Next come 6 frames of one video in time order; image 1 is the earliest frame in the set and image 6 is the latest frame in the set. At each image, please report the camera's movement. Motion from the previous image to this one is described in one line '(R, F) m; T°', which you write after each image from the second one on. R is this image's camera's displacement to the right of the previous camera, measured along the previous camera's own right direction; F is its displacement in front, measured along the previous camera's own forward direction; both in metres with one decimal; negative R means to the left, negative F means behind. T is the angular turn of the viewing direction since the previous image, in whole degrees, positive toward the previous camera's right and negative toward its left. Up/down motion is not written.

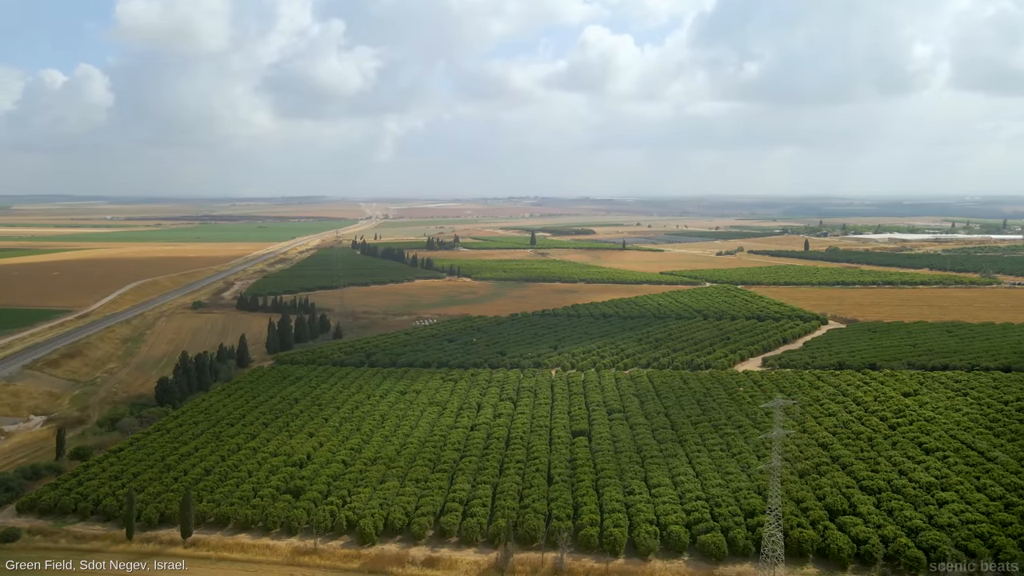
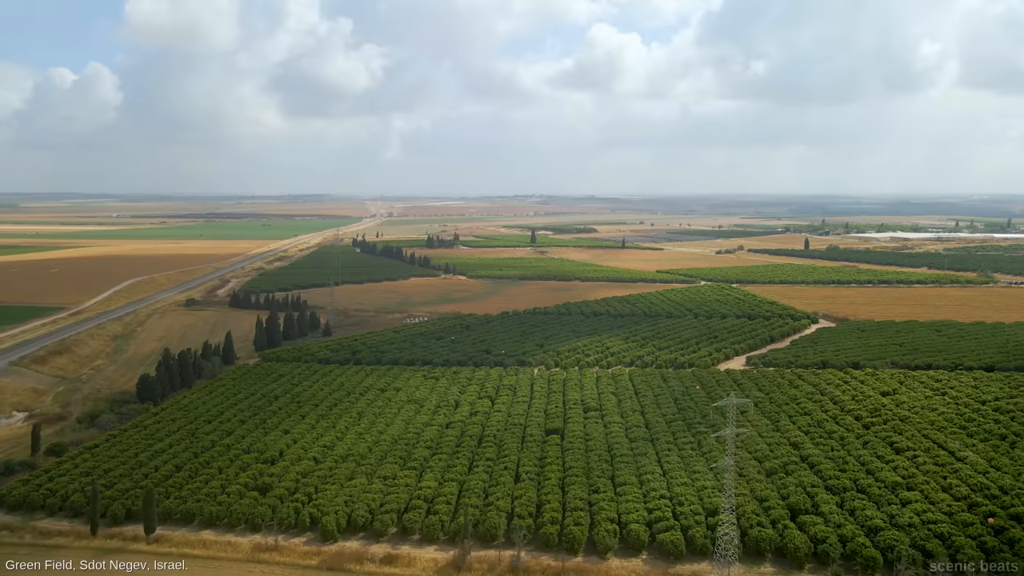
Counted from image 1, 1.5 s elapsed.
(+1.5, 0.0) m; 0°
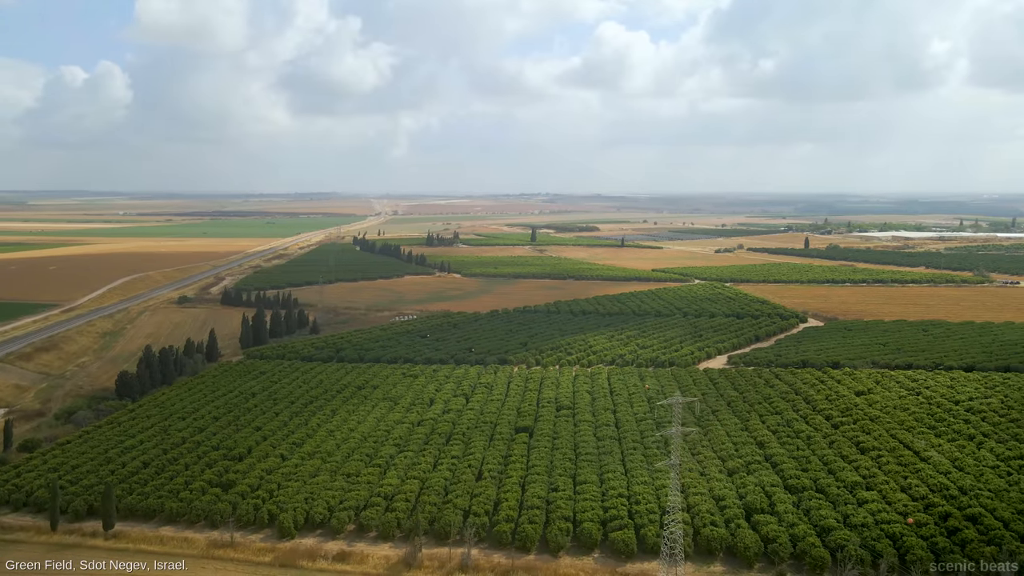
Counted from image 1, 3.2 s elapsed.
(+1.7, 0.0) m; 0°
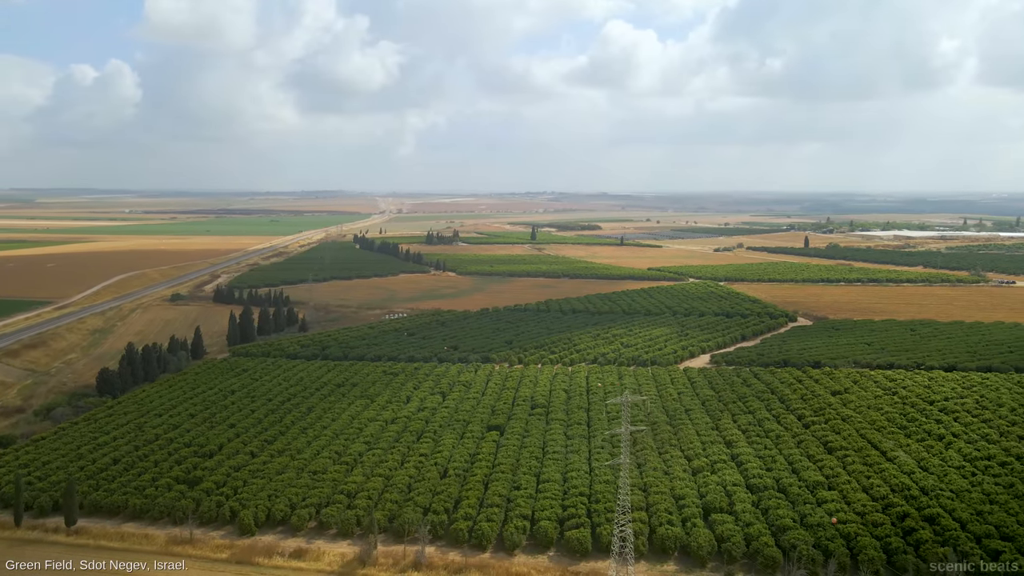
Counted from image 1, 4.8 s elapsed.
(+1.6, 0.0) m; 0°
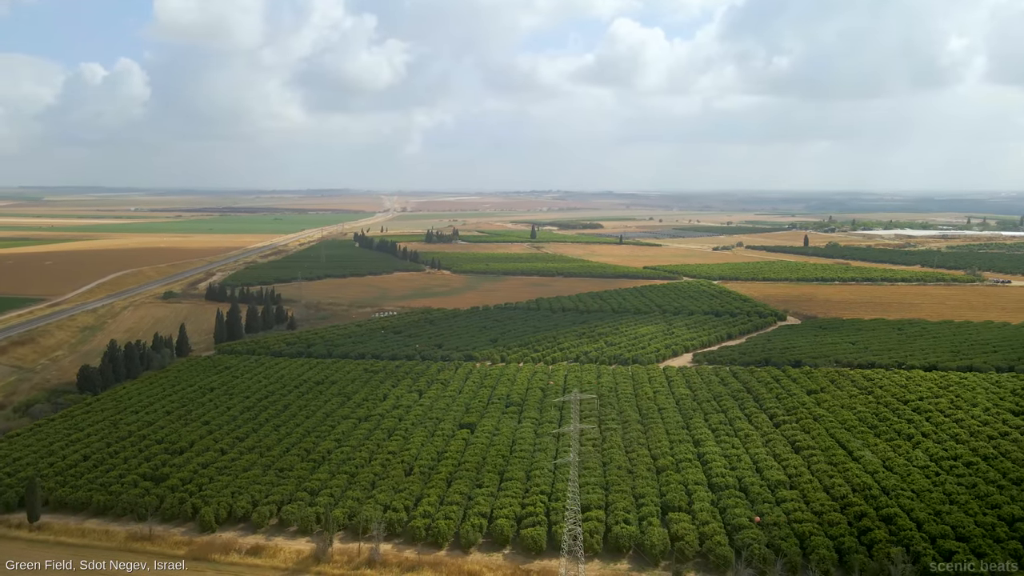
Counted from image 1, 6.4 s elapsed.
(+1.6, 0.0) m; 0°
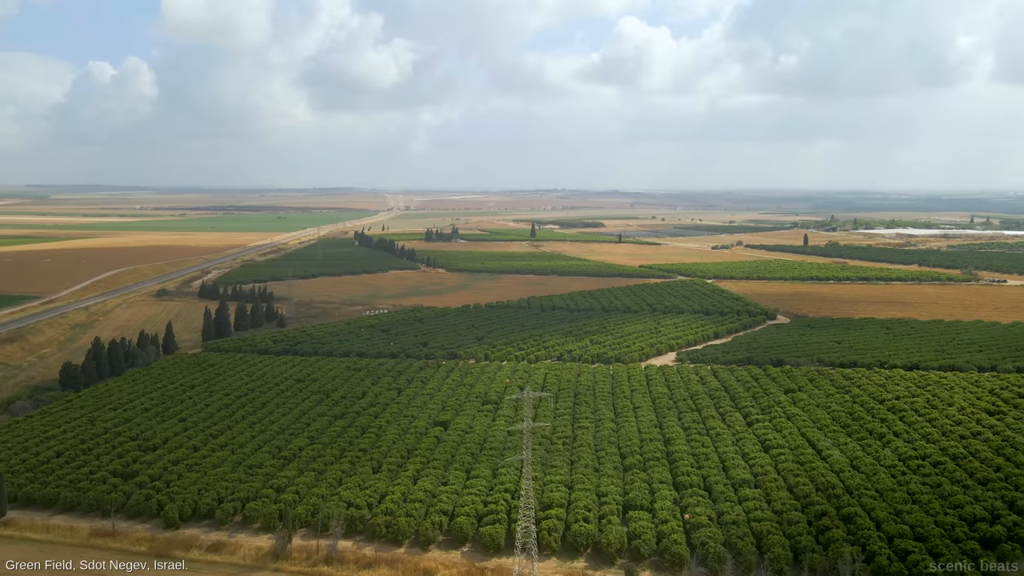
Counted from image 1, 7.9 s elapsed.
(+1.5, 0.0) m; 0°
